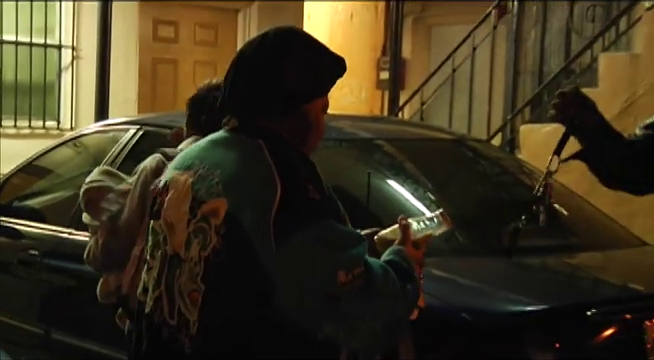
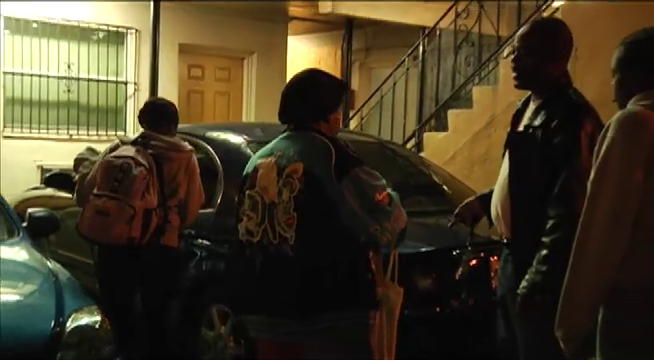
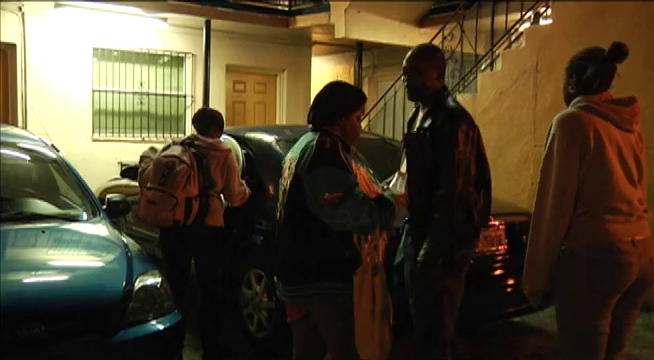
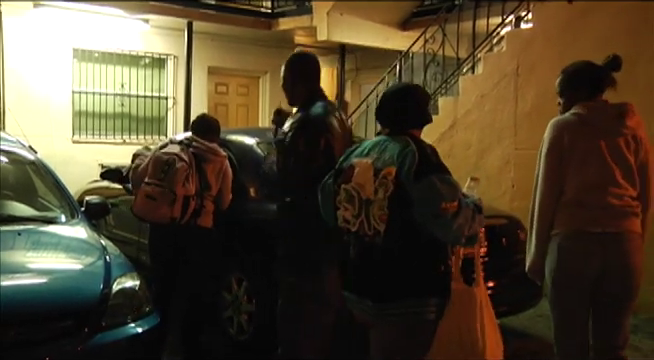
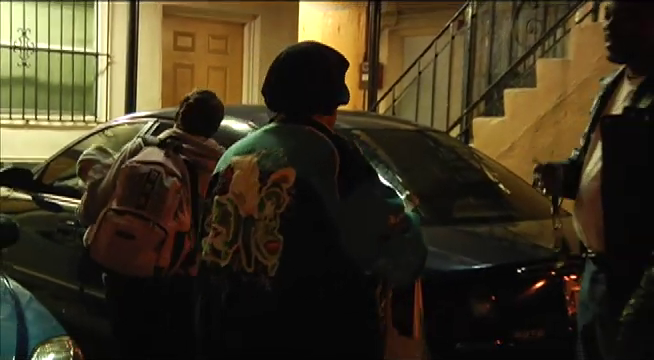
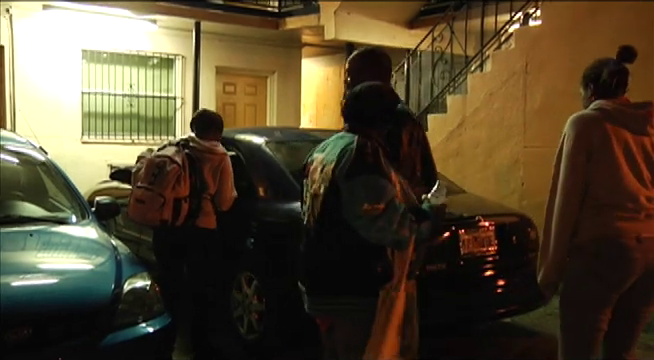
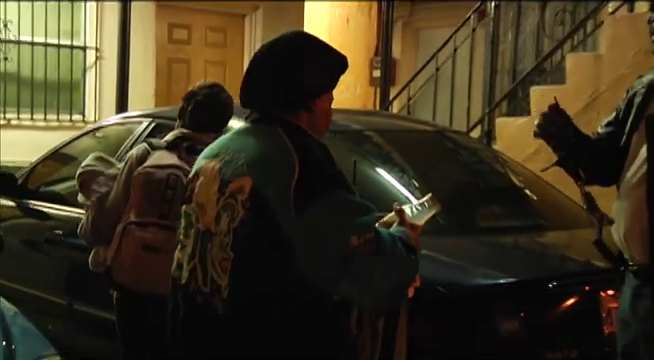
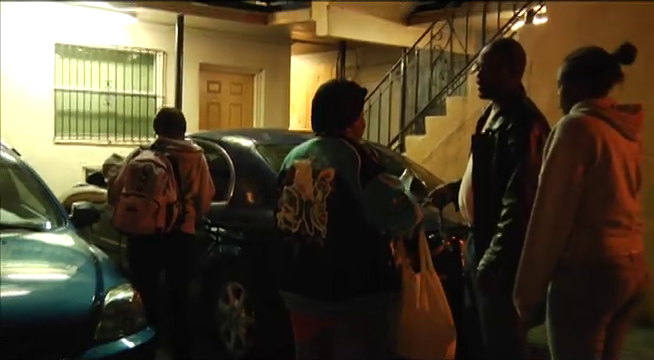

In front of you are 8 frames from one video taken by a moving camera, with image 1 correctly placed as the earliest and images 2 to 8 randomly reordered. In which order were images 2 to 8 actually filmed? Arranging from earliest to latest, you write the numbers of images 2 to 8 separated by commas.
7, 5, 2, 8, 3, 6, 4
